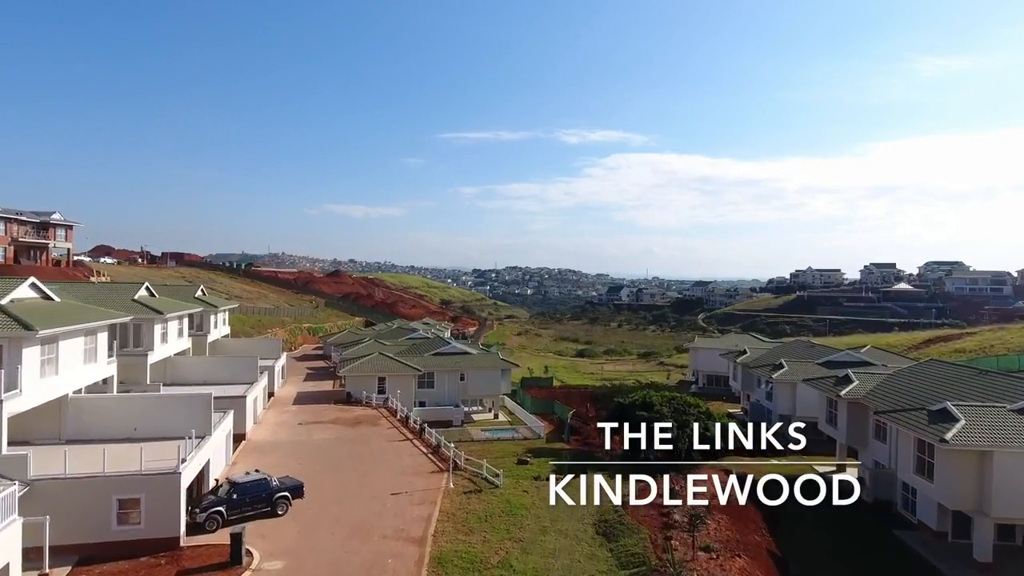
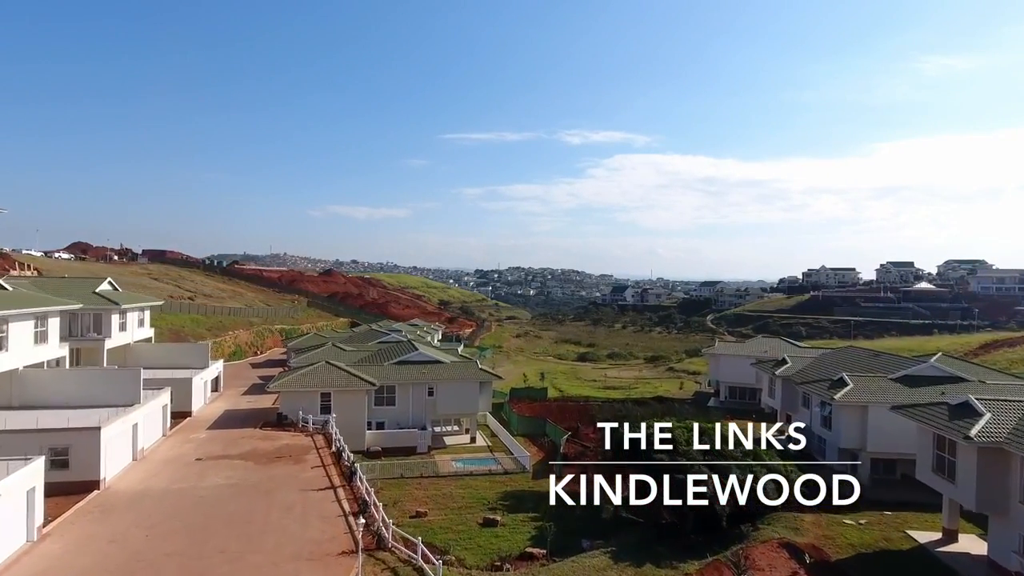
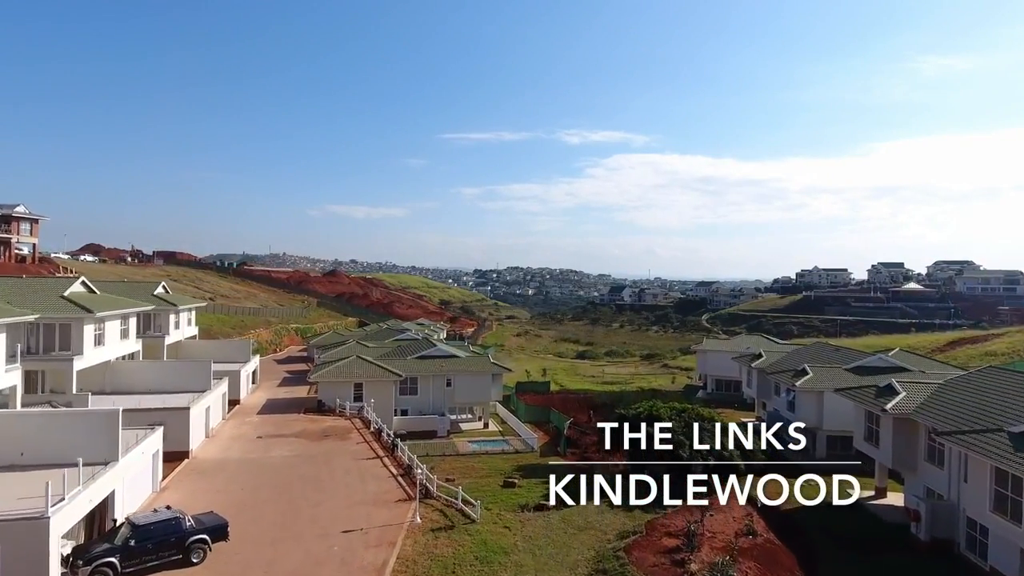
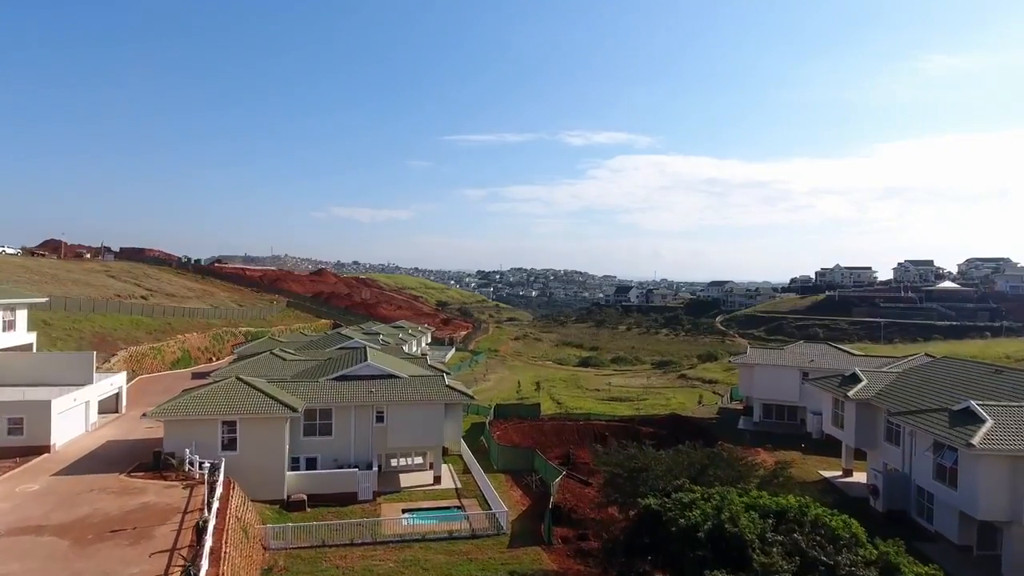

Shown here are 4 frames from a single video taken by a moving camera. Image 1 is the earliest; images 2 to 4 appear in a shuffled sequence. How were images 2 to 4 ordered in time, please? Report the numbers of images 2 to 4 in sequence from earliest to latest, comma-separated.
3, 2, 4
